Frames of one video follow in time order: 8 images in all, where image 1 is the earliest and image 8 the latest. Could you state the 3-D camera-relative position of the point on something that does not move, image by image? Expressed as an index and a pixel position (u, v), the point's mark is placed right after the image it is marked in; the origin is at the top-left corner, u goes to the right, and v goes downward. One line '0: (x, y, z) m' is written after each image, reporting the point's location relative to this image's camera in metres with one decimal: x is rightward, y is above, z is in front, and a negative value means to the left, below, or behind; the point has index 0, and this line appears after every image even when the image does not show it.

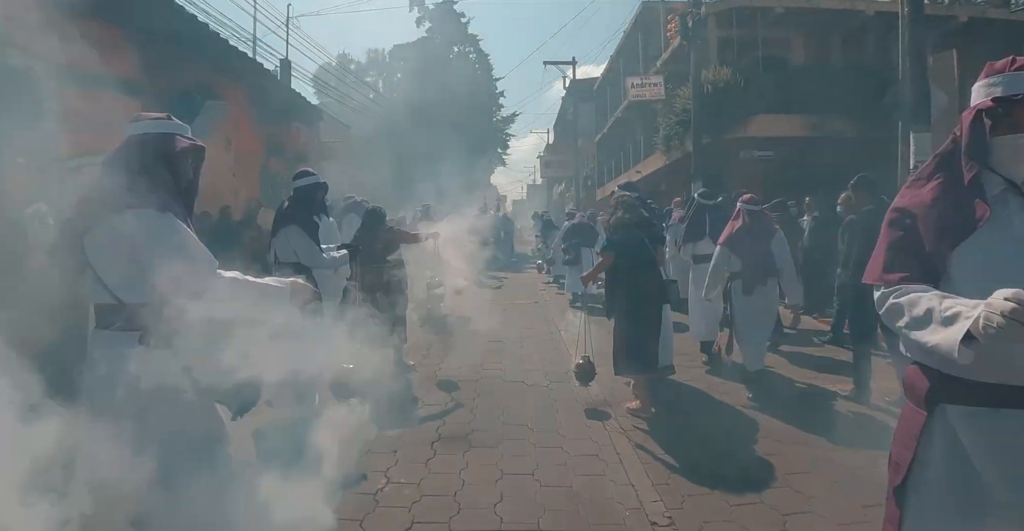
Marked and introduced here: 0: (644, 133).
0: (+4.1, +4.0, +17.4) m
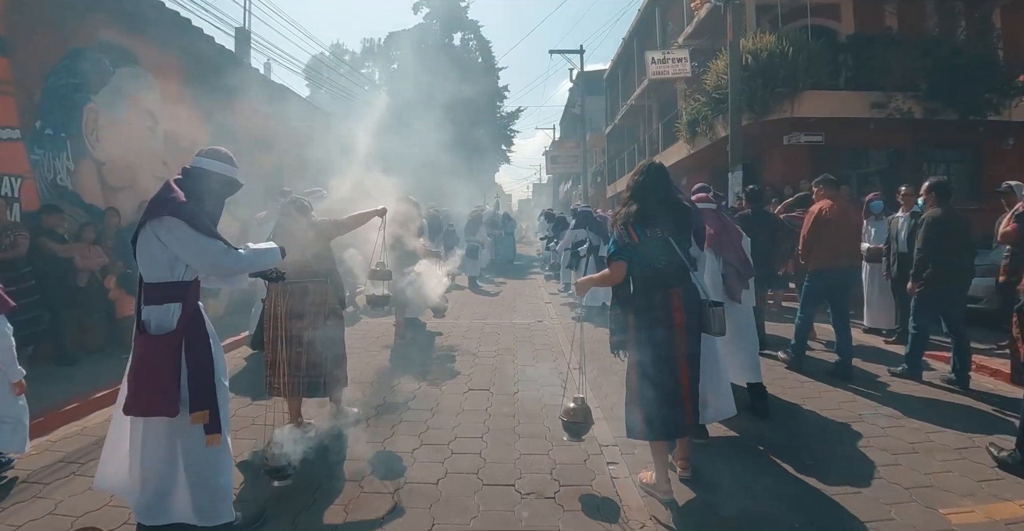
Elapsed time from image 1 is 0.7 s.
0: (+4.1, +3.9, +15.5) m
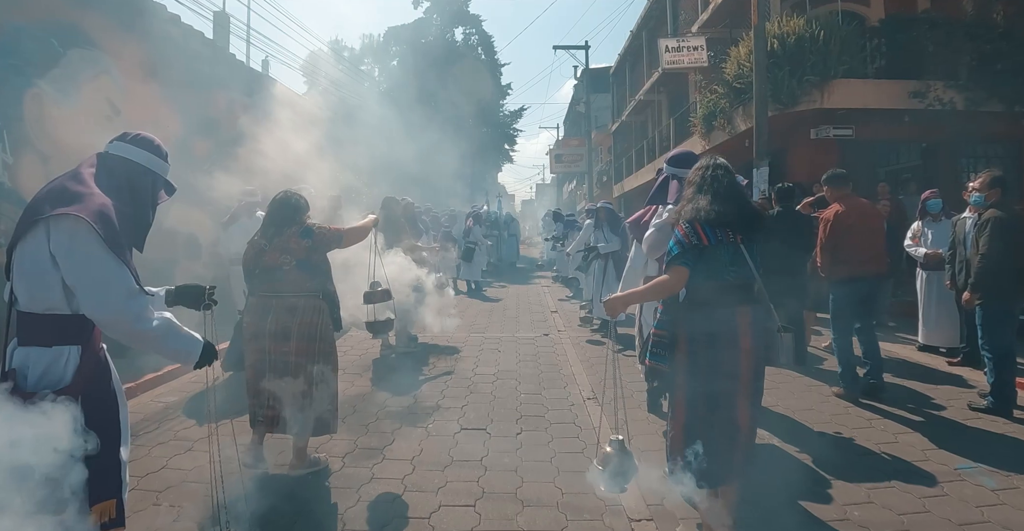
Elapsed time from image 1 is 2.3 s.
0: (+4.2, +3.8, +14.7) m
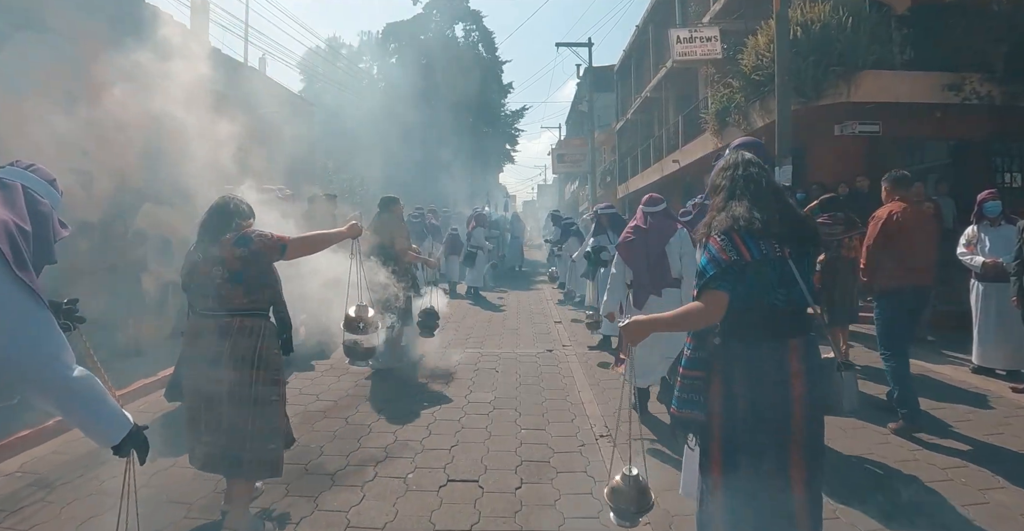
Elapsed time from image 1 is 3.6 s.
0: (+4.2, +3.7, +14.1) m
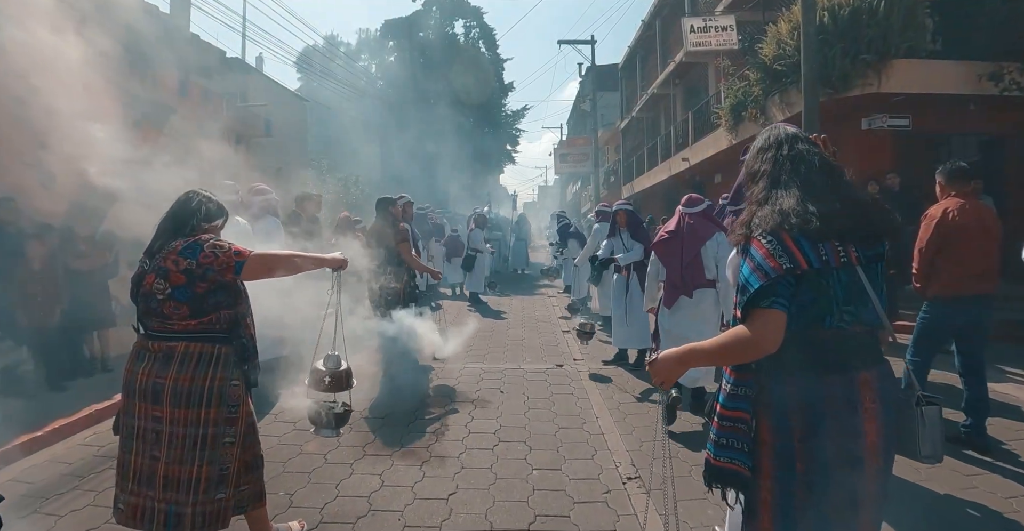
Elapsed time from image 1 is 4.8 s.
0: (+4.3, +3.6, +13.5) m
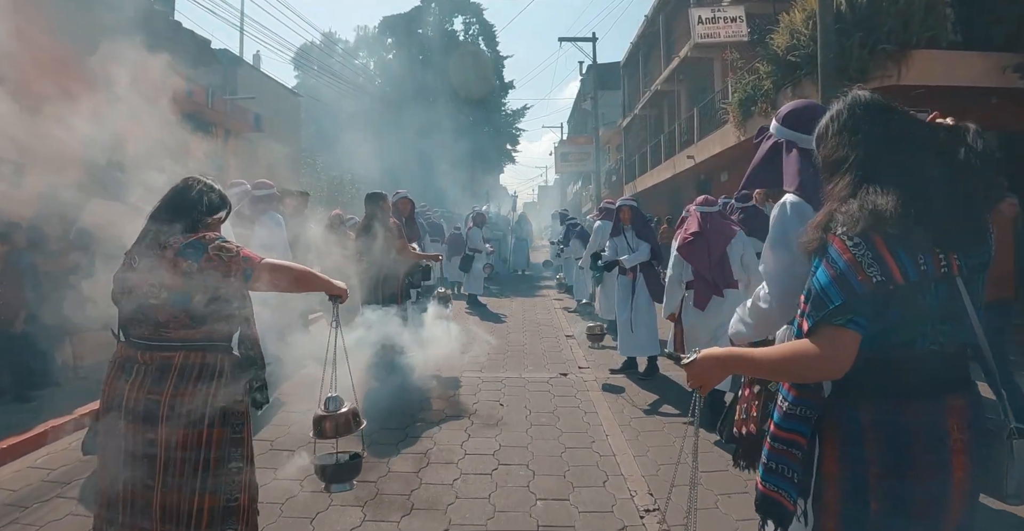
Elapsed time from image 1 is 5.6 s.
0: (+4.3, +3.6, +13.1) m
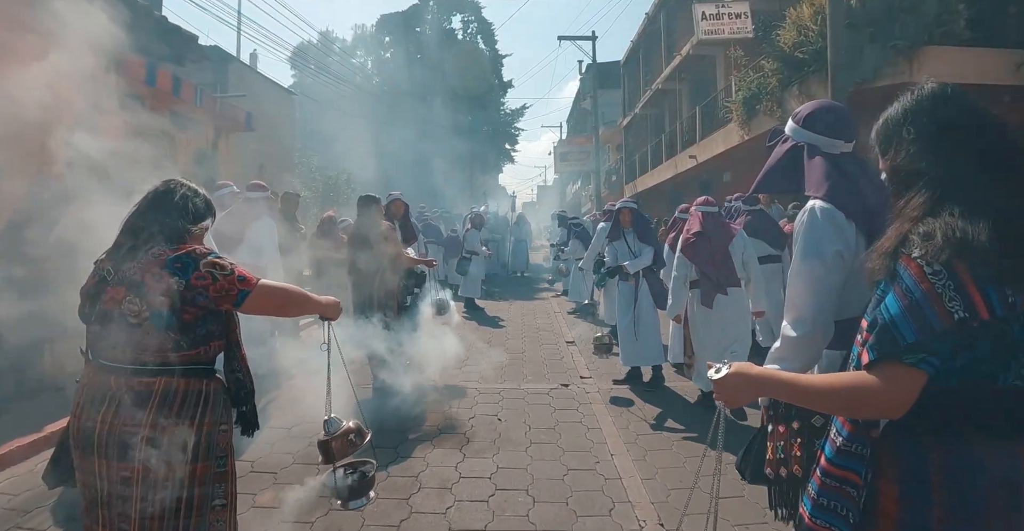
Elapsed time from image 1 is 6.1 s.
0: (+4.2, +3.6, +12.9) m
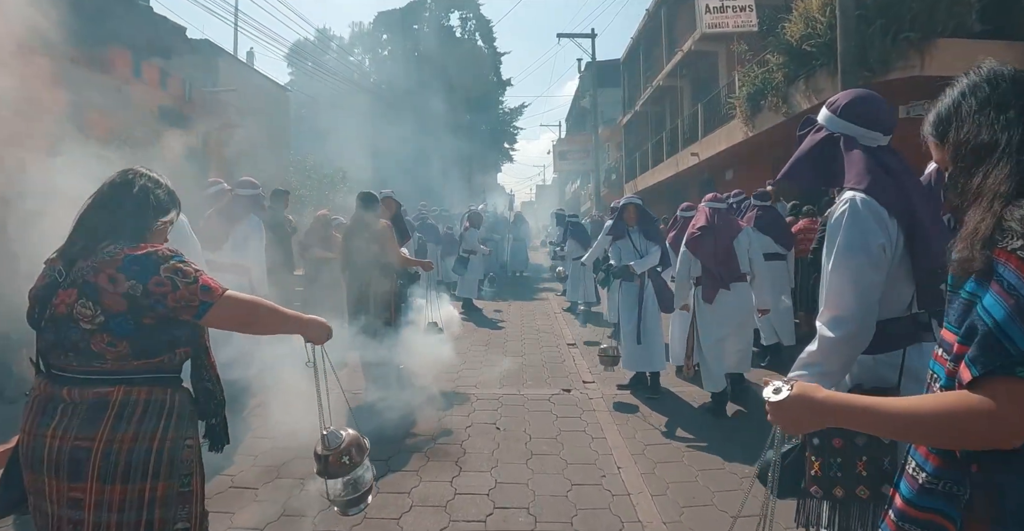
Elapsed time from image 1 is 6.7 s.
0: (+4.2, +3.6, +12.7) m
